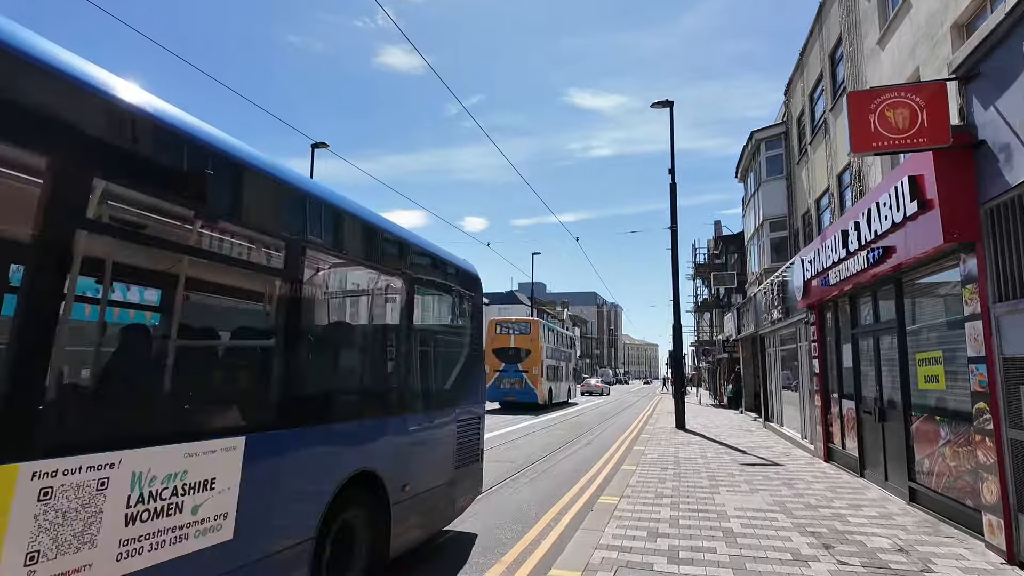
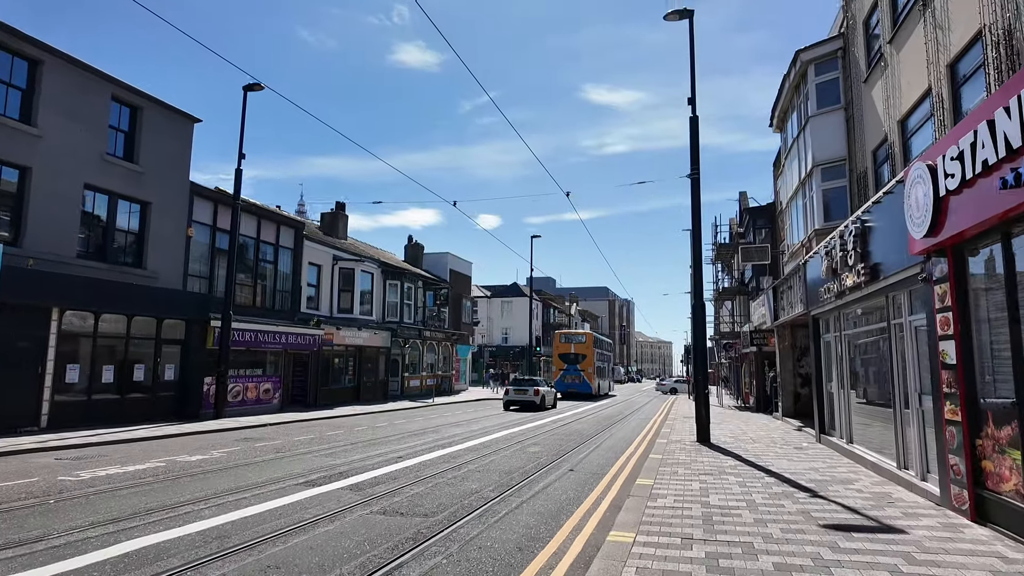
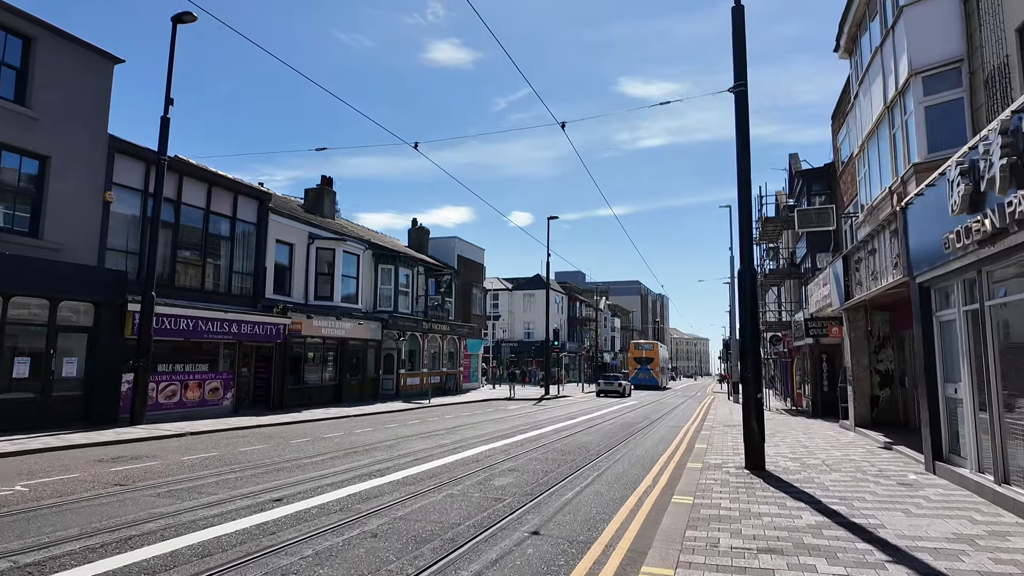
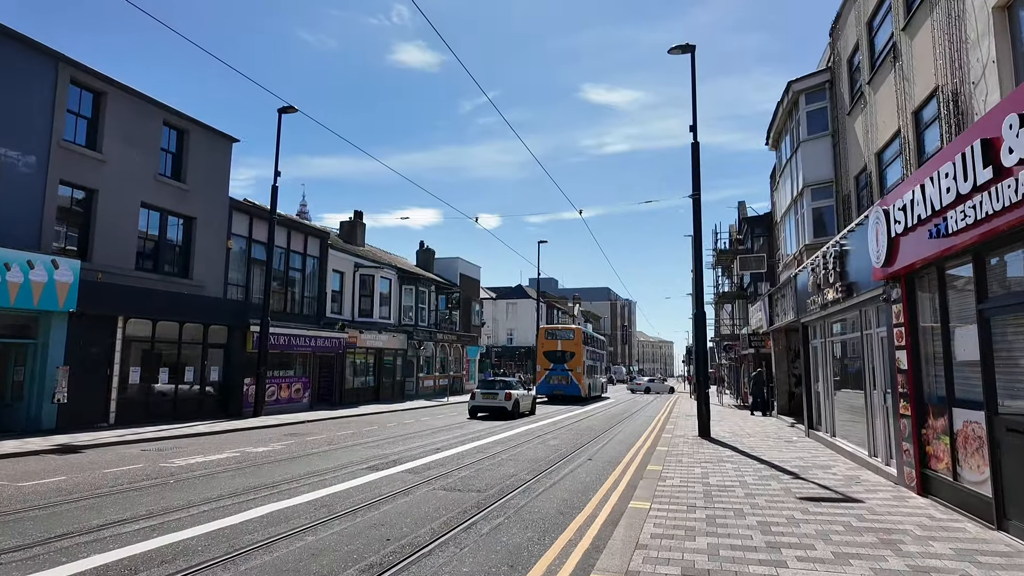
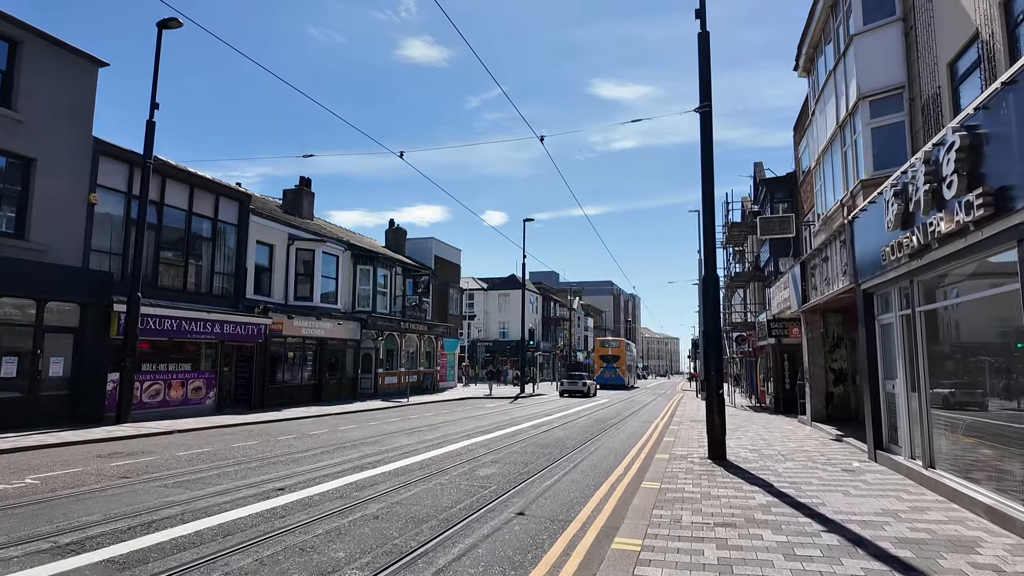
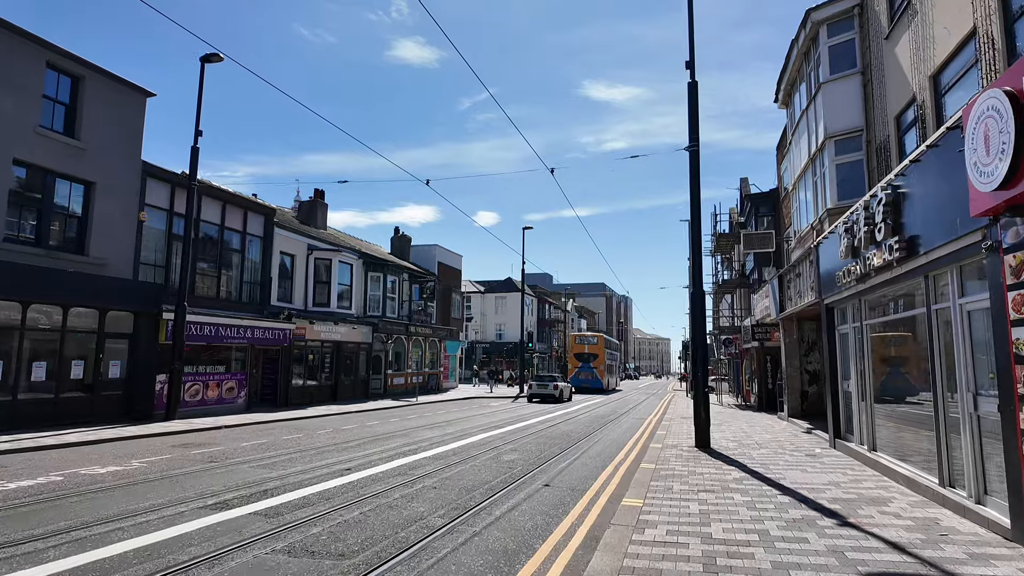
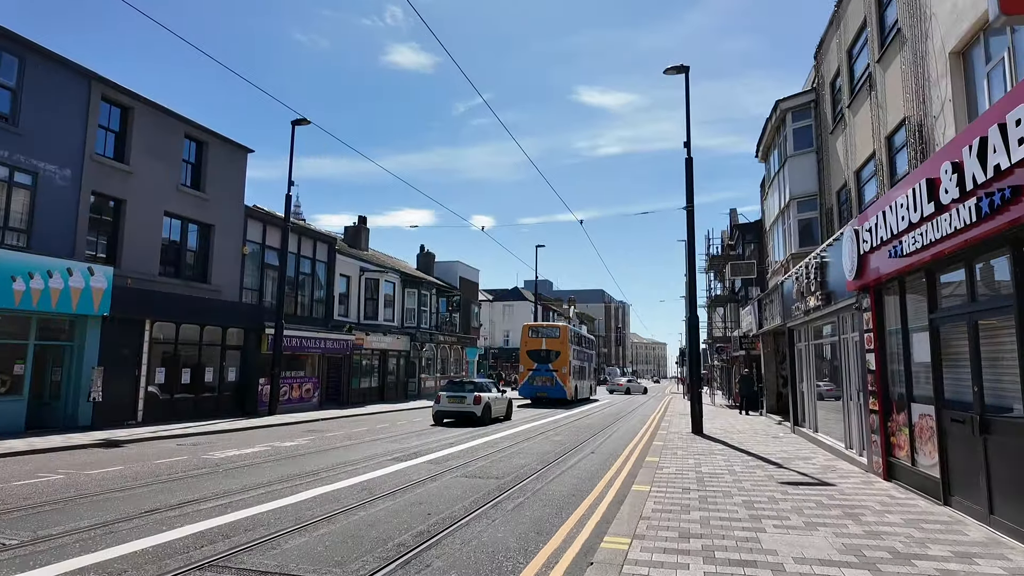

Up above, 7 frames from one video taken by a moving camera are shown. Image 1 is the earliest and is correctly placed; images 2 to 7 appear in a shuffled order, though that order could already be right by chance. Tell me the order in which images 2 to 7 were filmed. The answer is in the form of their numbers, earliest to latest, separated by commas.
7, 4, 2, 6, 5, 3
